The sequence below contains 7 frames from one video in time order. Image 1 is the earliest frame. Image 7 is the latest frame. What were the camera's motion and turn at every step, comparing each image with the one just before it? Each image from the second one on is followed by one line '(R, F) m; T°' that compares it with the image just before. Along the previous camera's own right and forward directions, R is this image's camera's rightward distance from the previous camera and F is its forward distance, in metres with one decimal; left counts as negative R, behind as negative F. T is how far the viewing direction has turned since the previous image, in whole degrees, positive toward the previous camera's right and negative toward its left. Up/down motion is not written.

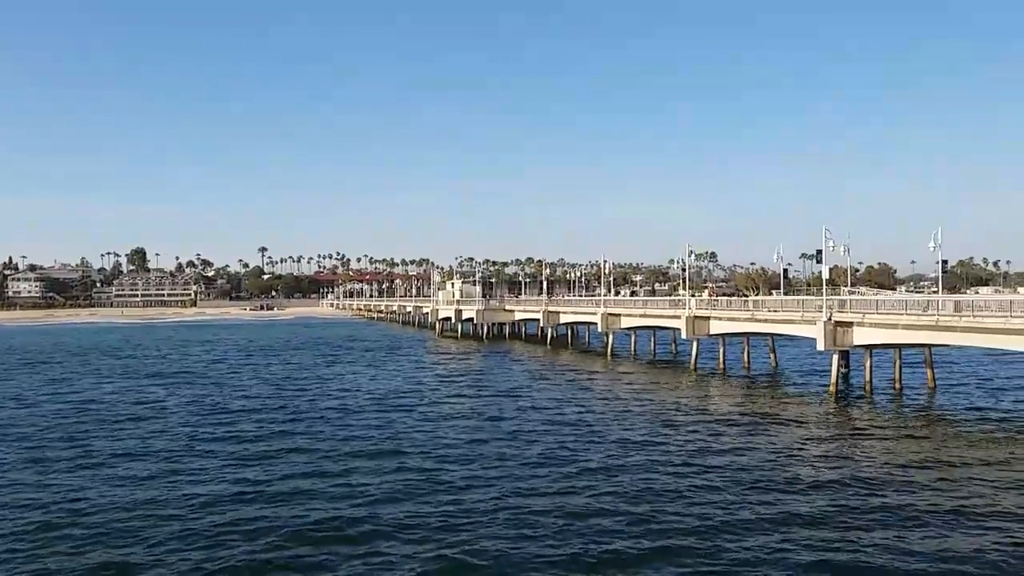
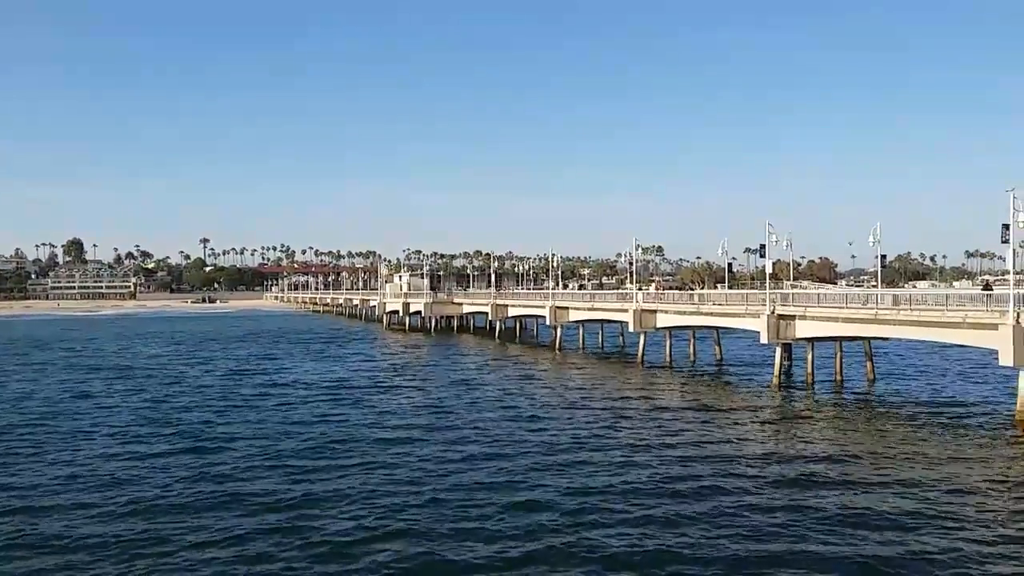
(0.0, +0.1) m; +3°
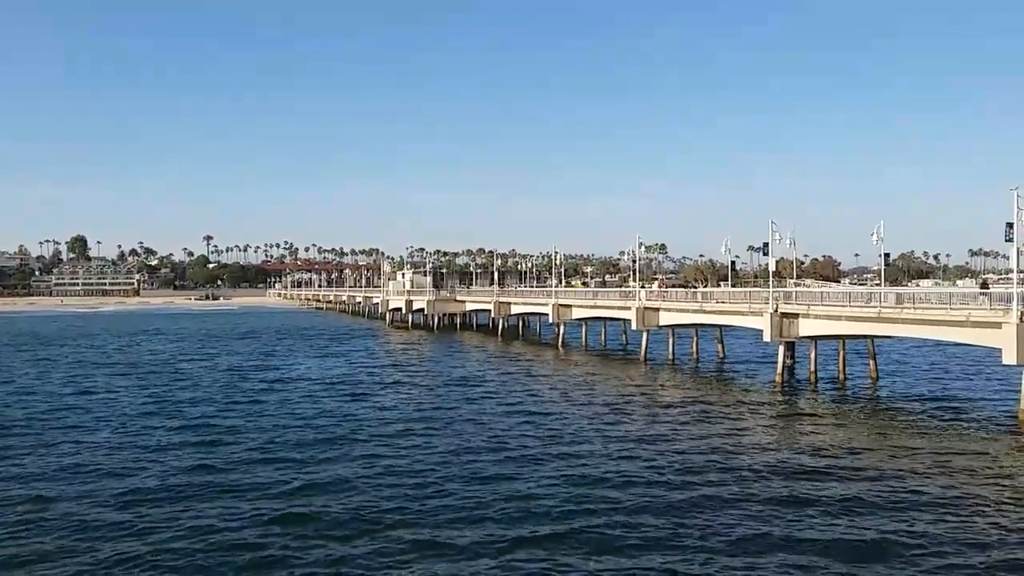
(-1.5, +0.5) m; -10°
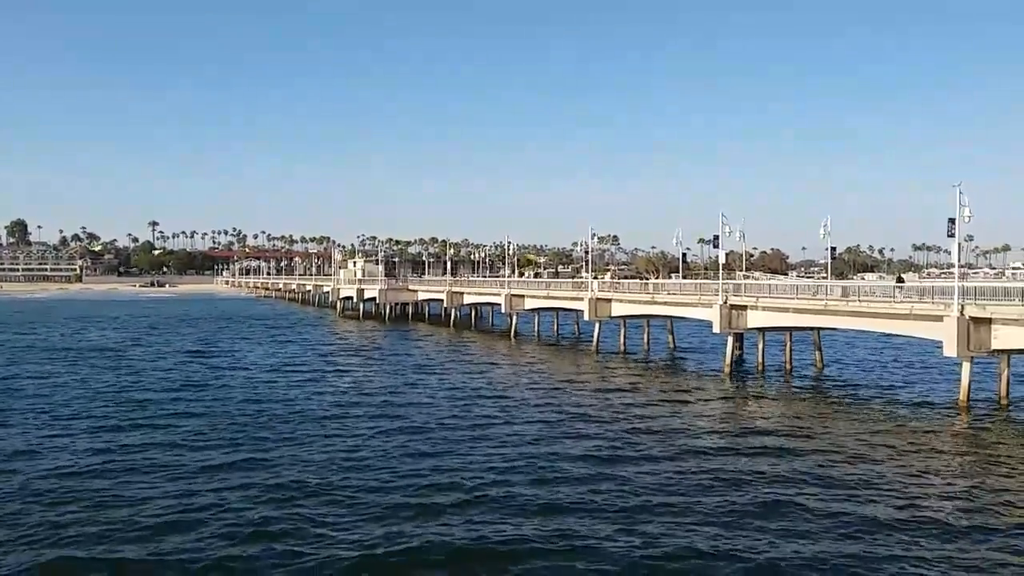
(+0.5, +0.9) m; +3°
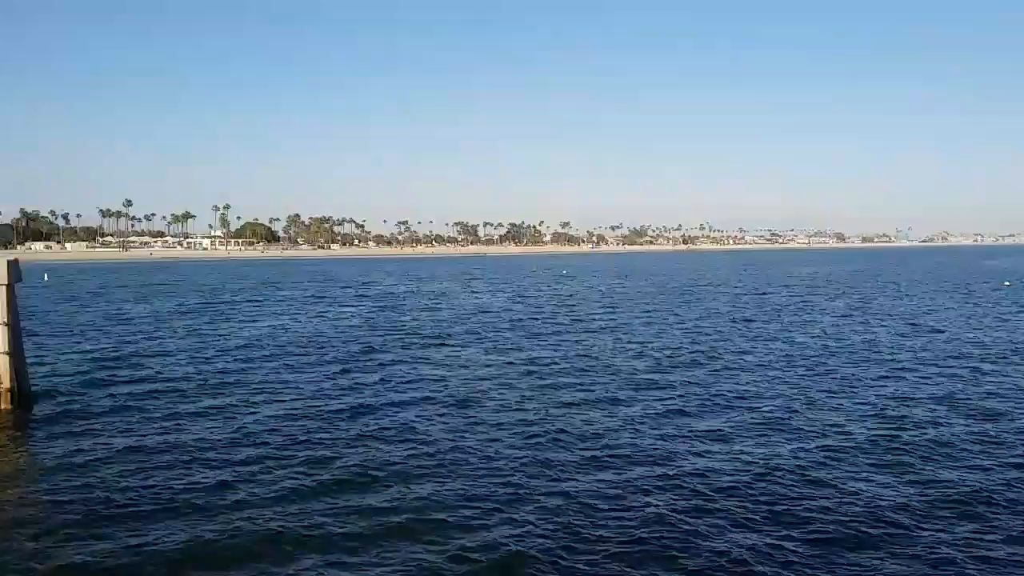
(+1.4, -0.1) m; -2°
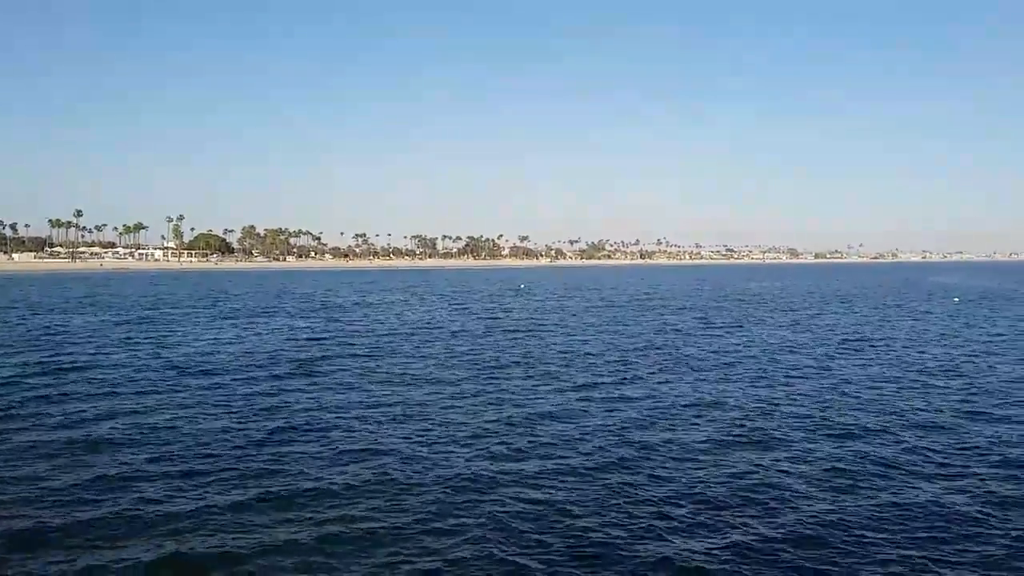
(+0.1, -0.1) m; +3°
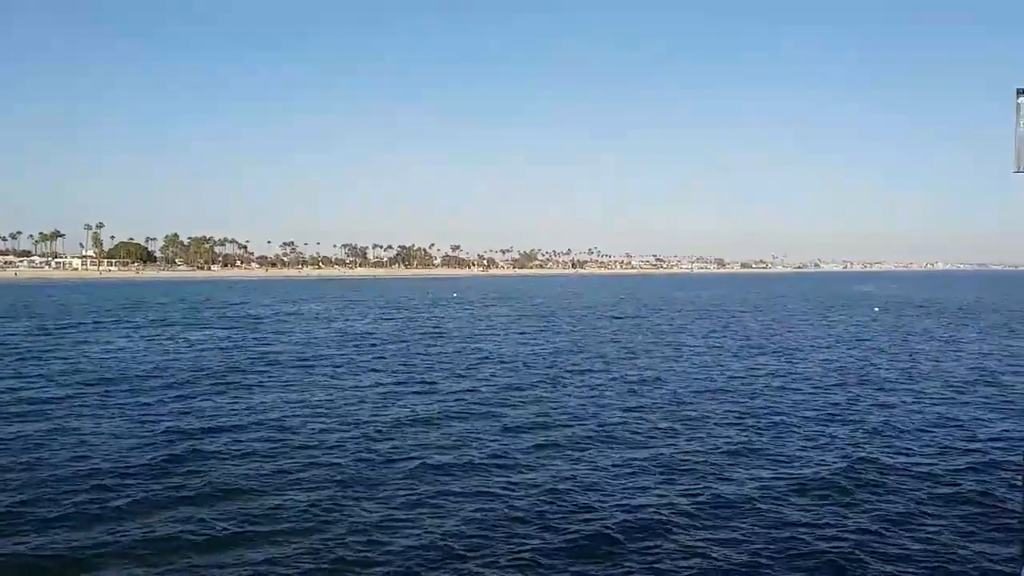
(+0.2, -0.2) m; +4°
